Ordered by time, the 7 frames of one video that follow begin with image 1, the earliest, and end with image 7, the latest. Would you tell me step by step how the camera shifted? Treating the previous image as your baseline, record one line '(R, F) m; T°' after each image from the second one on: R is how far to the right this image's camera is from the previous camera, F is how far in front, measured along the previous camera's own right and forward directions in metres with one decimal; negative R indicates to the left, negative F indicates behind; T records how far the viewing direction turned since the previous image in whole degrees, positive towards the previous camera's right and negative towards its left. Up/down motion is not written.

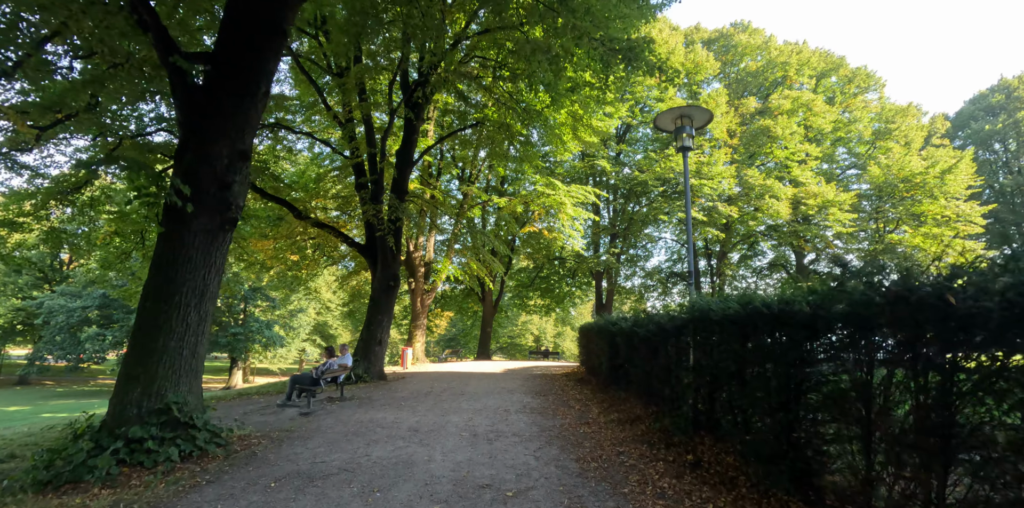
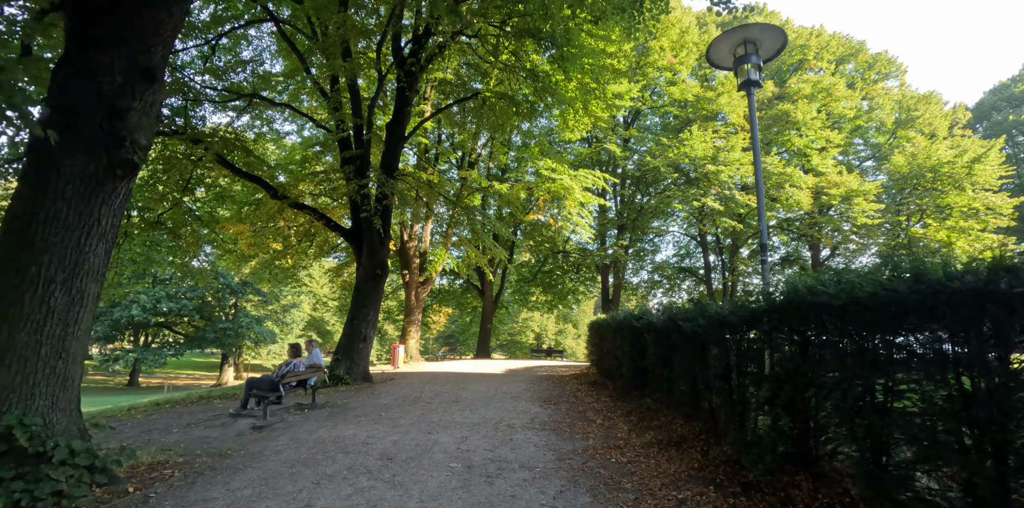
(-0.1, +1.3) m; 0°
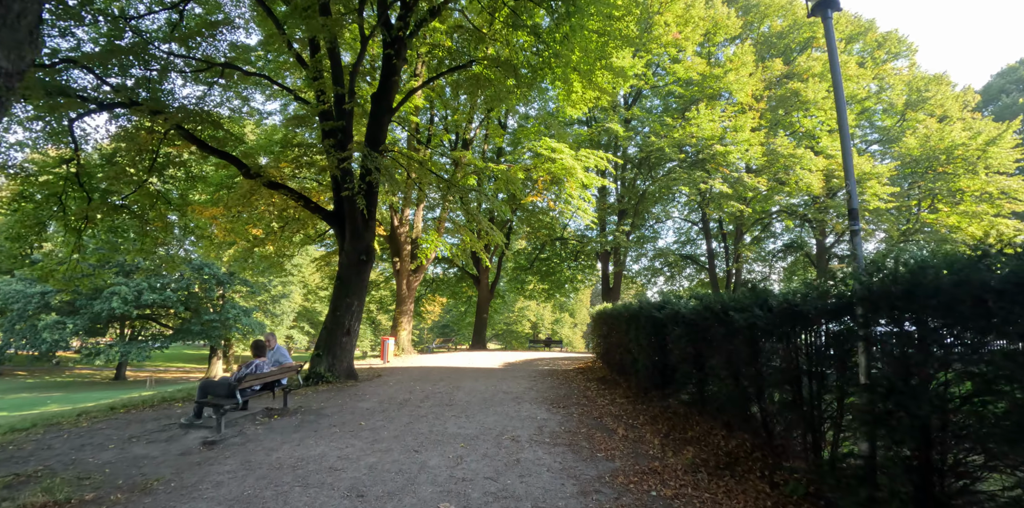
(-0.1, +0.9) m; +1°
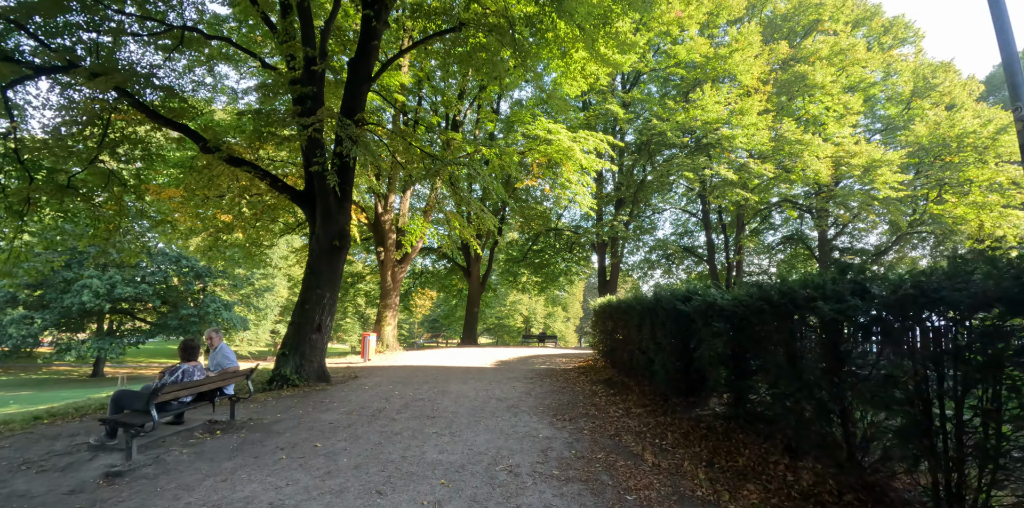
(0.0, +1.0) m; +1°
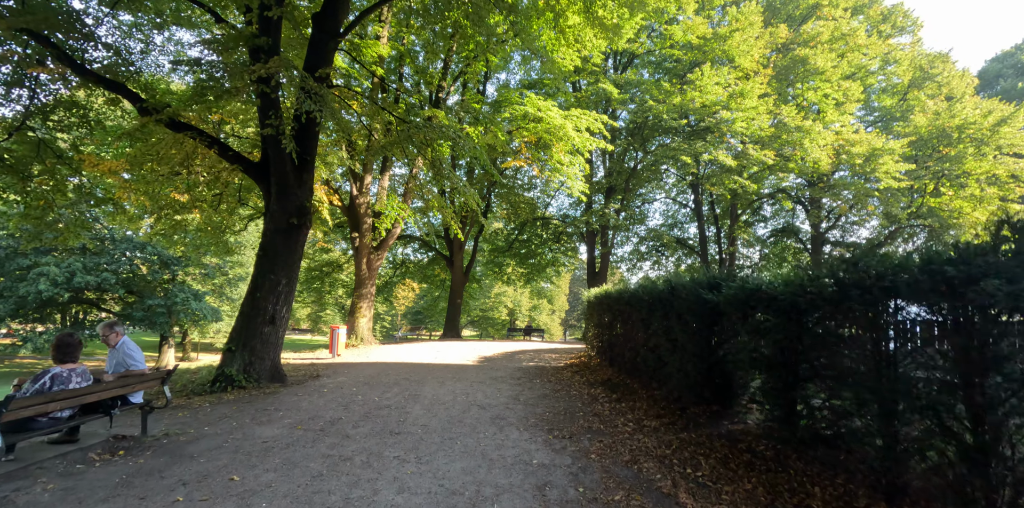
(0.0, +1.0) m; +2°
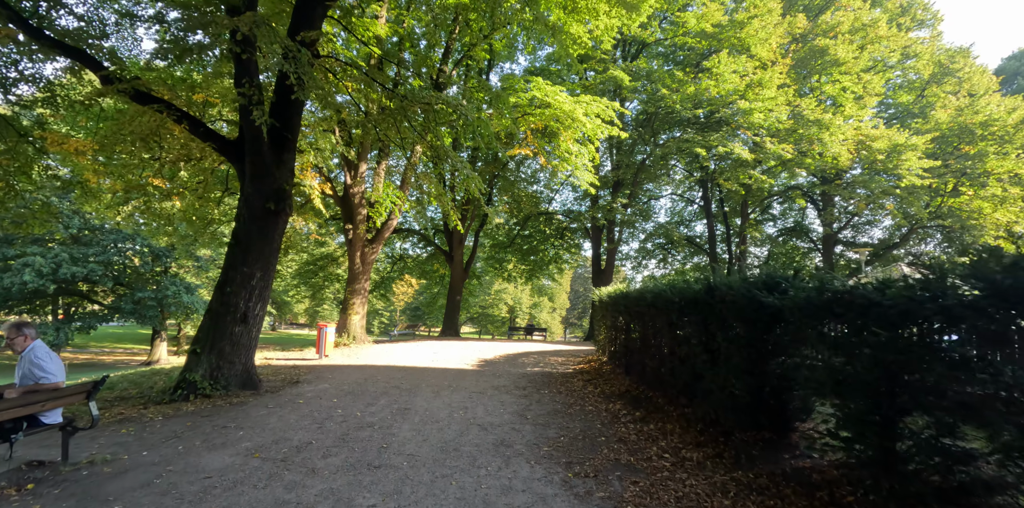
(-0.1, +0.8) m; 0°
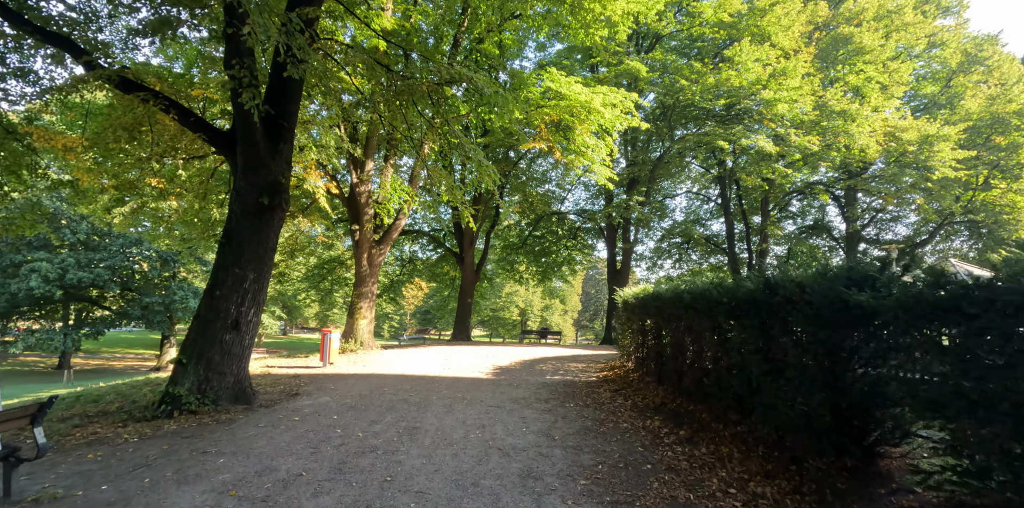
(-0.1, +0.6) m; -1°
